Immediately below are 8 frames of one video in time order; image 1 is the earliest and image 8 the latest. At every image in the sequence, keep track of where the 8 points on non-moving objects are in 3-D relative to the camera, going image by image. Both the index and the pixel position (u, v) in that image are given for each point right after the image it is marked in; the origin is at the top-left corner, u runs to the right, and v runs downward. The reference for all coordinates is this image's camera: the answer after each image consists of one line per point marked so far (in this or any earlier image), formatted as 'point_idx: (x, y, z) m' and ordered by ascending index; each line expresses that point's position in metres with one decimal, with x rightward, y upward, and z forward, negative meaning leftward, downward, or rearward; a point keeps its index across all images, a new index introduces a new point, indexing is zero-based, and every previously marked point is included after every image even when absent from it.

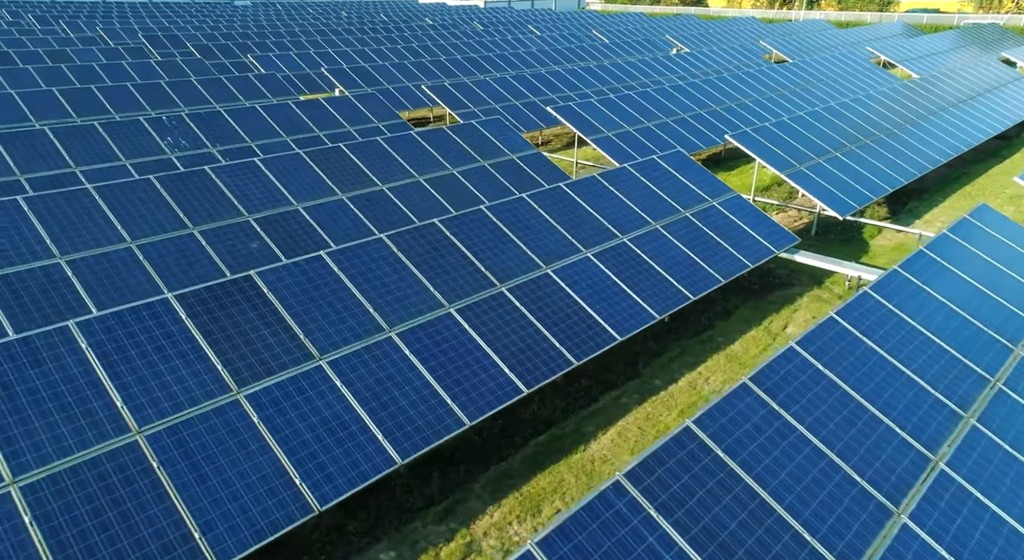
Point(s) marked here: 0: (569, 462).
0: (+0.8, -2.5, +8.9) m
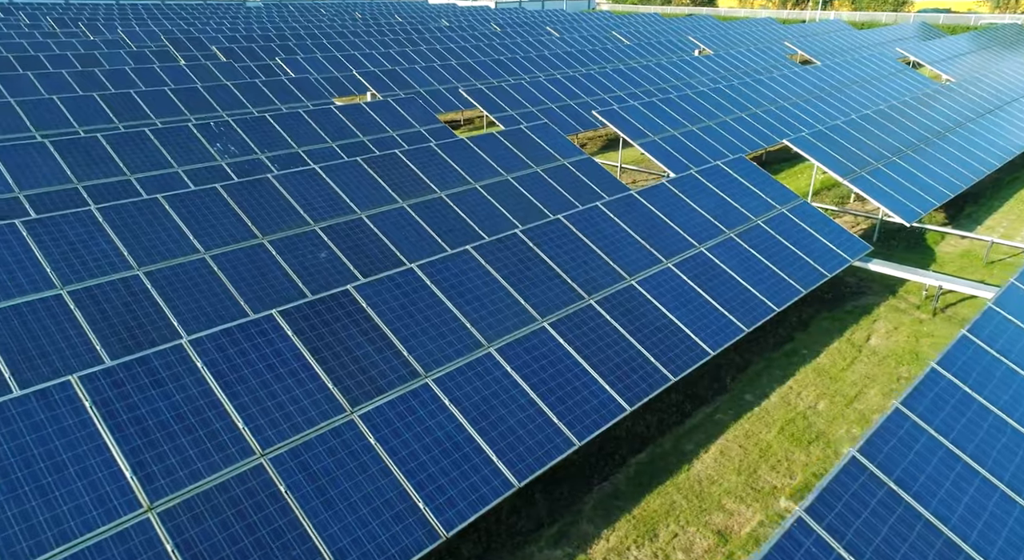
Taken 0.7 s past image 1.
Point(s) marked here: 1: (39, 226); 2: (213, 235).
0: (+2.1, -2.7, +8.7) m
1: (-8.2, +0.9, +11.7) m
2: (-5.8, +0.9, +12.9) m
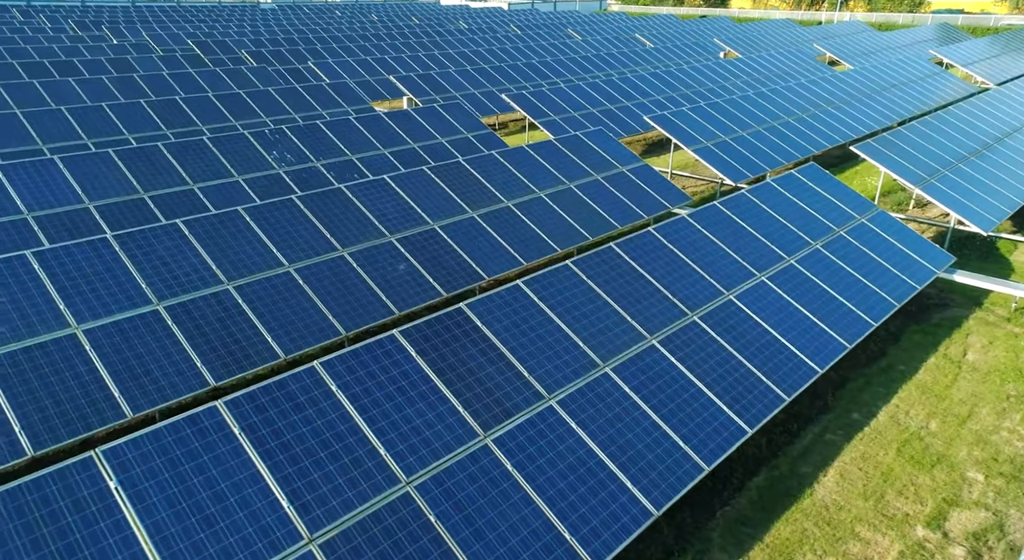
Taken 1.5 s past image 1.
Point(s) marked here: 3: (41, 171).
0: (+3.7, -2.9, +8.5) m
1: (-6.6, +0.7, +11.6) m
2: (-4.2, +0.6, +12.8) m
3: (-11.1, +2.5, +15.9) m
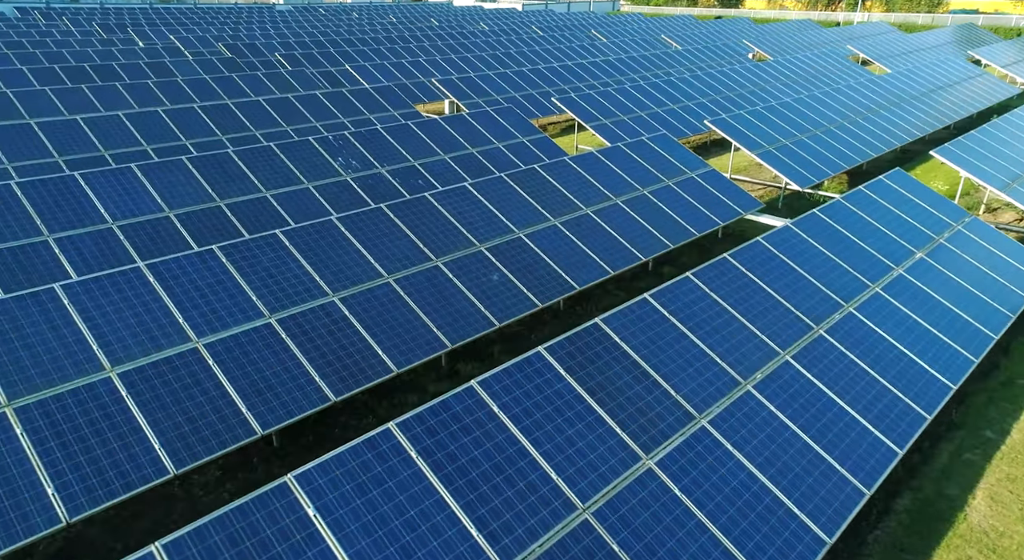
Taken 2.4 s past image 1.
0: (+5.5, -3.1, +8.2) m
1: (-4.8, +0.5, +11.5) m
2: (-2.3, +0.4, +12.7) m
3: (-9.2, +2.3, +15.9) m
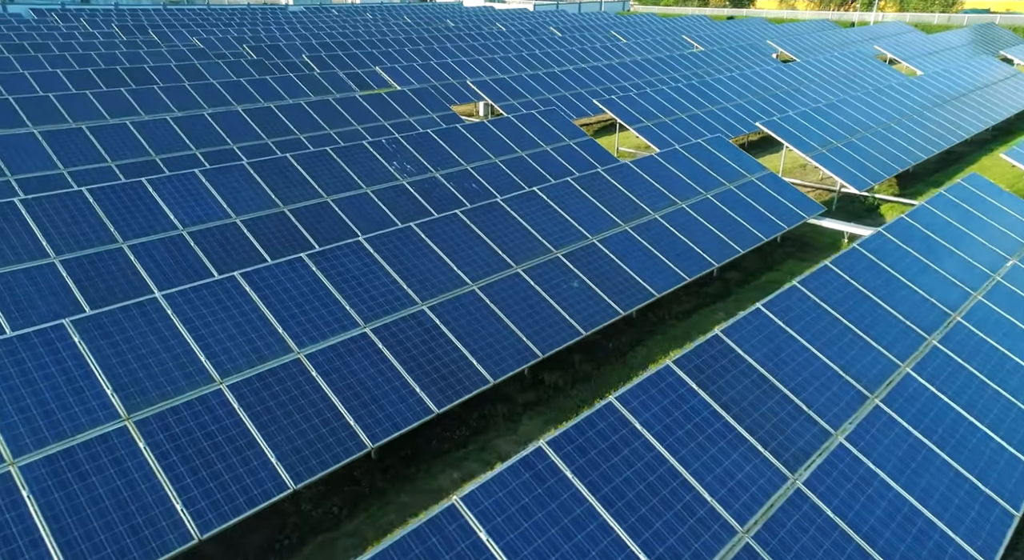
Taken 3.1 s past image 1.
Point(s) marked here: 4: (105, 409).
0: (+7.0, -3.3, +7.9) m
1: (-3.2, +0.4, +11.3) m
2: (-0.7, +0.3, +12.5) m
3: (-7.6, +2.2, +15.7) m
4: (-4.9, -1.6, +8.1) m
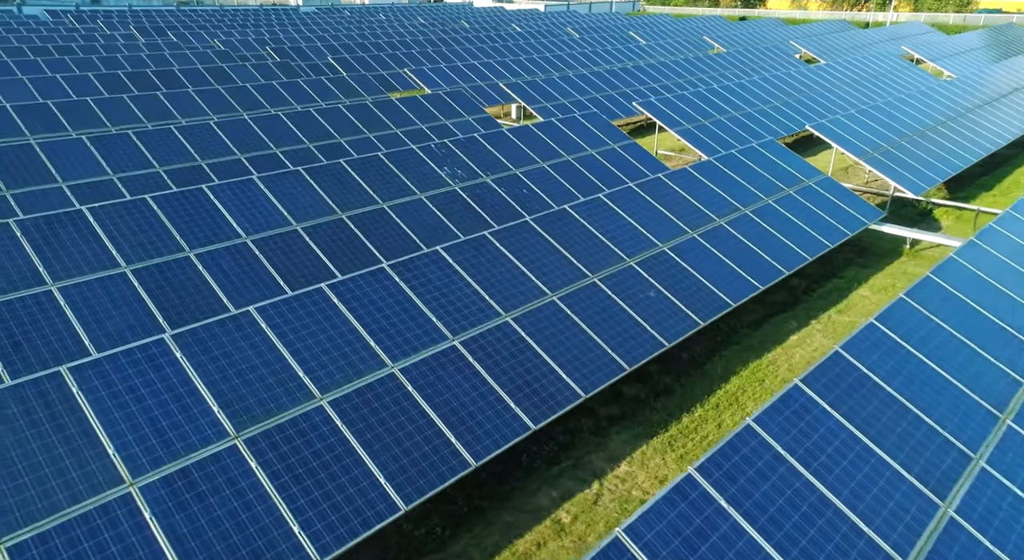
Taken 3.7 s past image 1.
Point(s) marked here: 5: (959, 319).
0: (+8.4, -3.5, +7.5) m
1: (-1.8, +0.2, +11.0) m
2: (+0.7, +0.1, +12.2) m
3: (-6.2, +2.0, +15.5) m
4: (-3.5, -1.7, +7.9) m
5: (+6.4, -0.6, +9.5) m
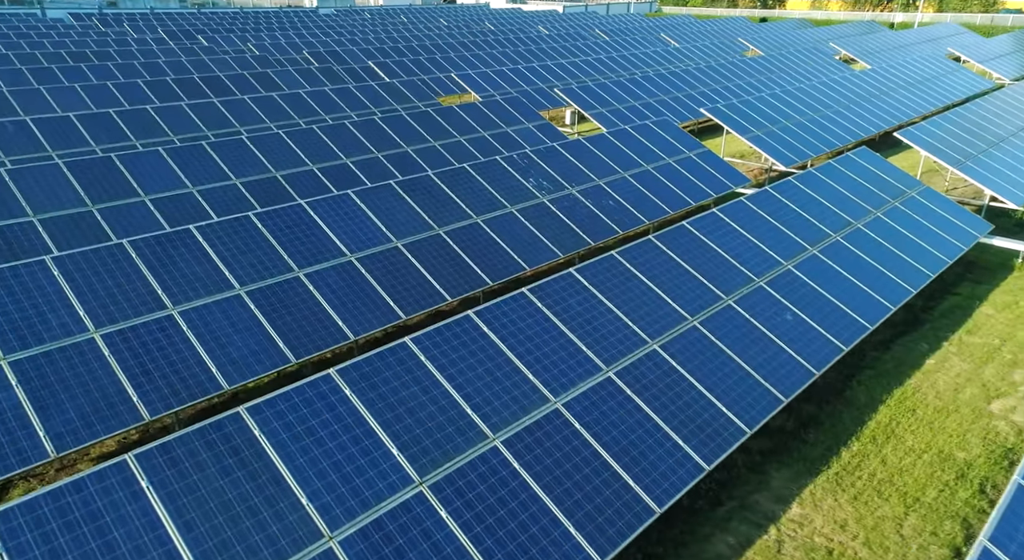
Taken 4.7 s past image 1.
0: (+10.6, -3.9, +6.8) m
1: (+0.5, -0.2, +10.5) m
2: (+3.0, -0.3, +11.6) m
3: (-3.8, +1.6, +15.1) m
4: (-1.2, -2.1, +7.4) m
5: (+8.7, -1.0, +8.8) m
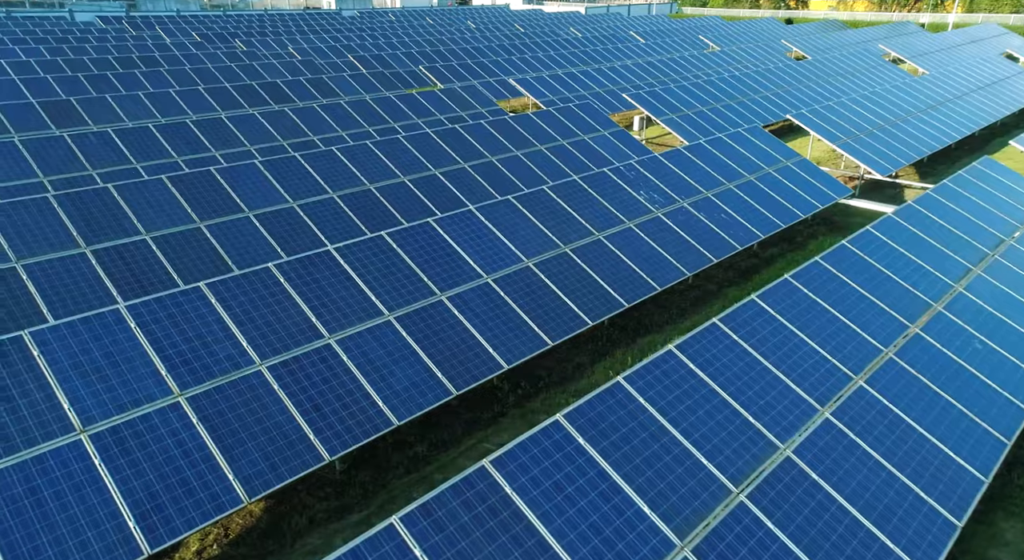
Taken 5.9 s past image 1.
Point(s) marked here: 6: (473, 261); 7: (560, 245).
0: (+13.3, -4.3, +5.8) m
1: (+3.3, -0.7, +9.7) m
2: (+5.9, -0.7, +10.7) m
3: (-0.8, +1.2, +14.4) m
4: (+1.5, -2.6, +6.6) m
5: (+11.4, -1.5, +7.8) m
6: (-0.8, +0.4, +13.3) m
7: (+1.1, +0.8, +14.7) m
